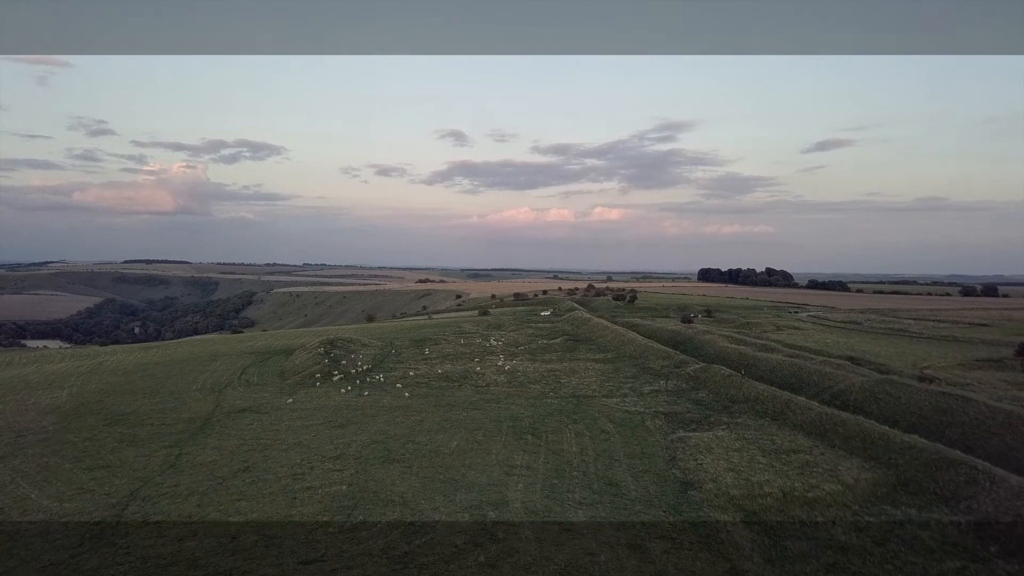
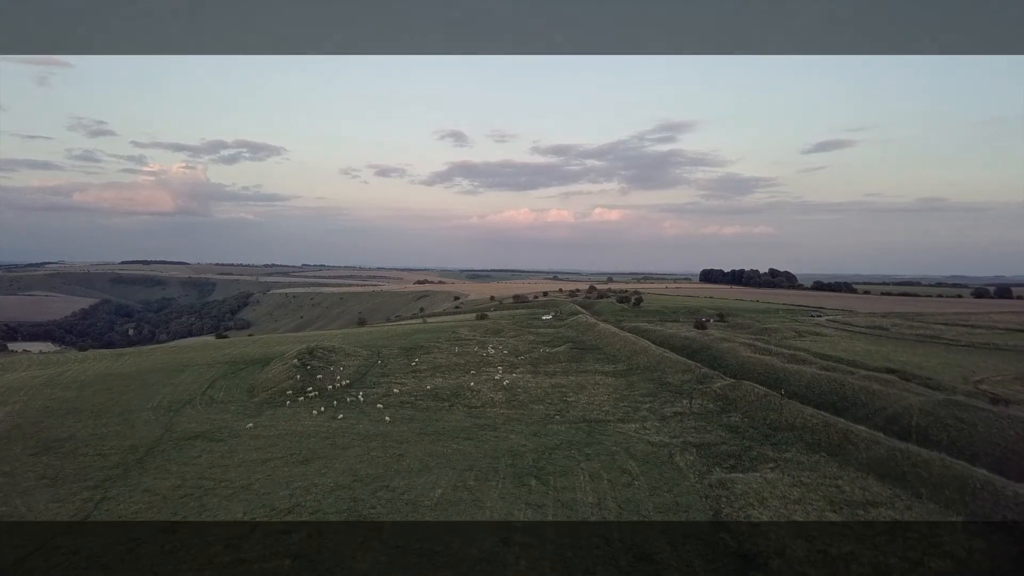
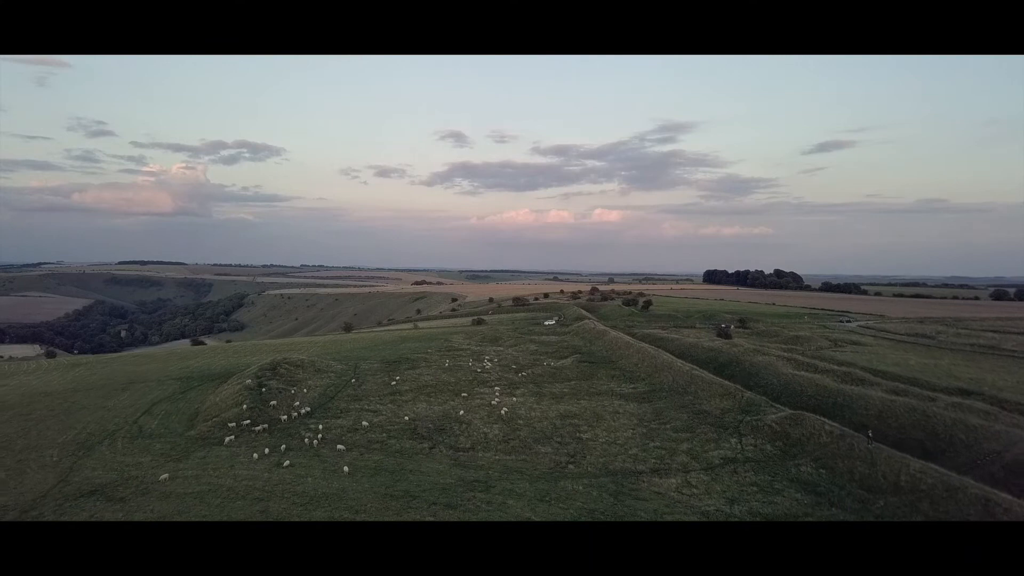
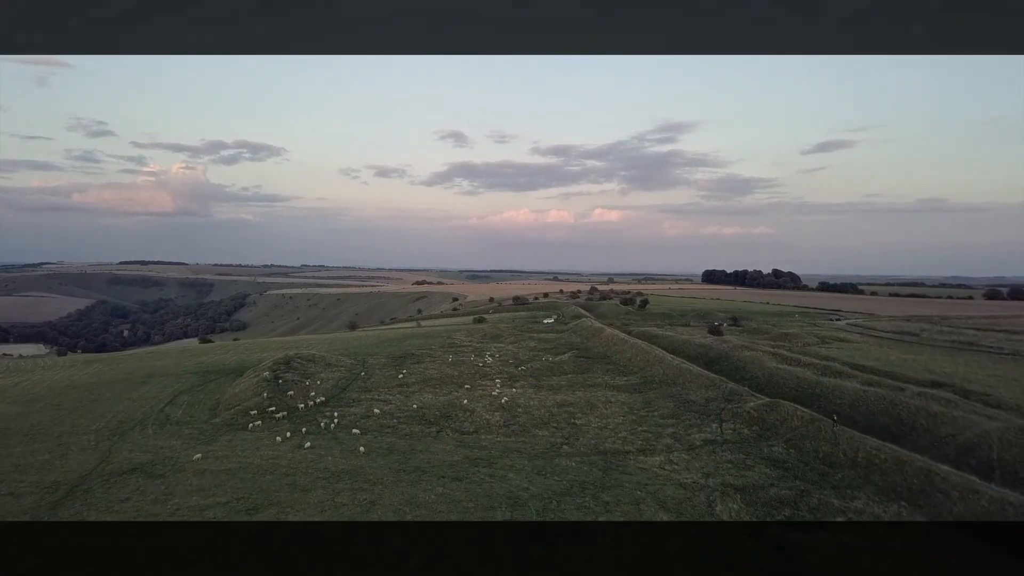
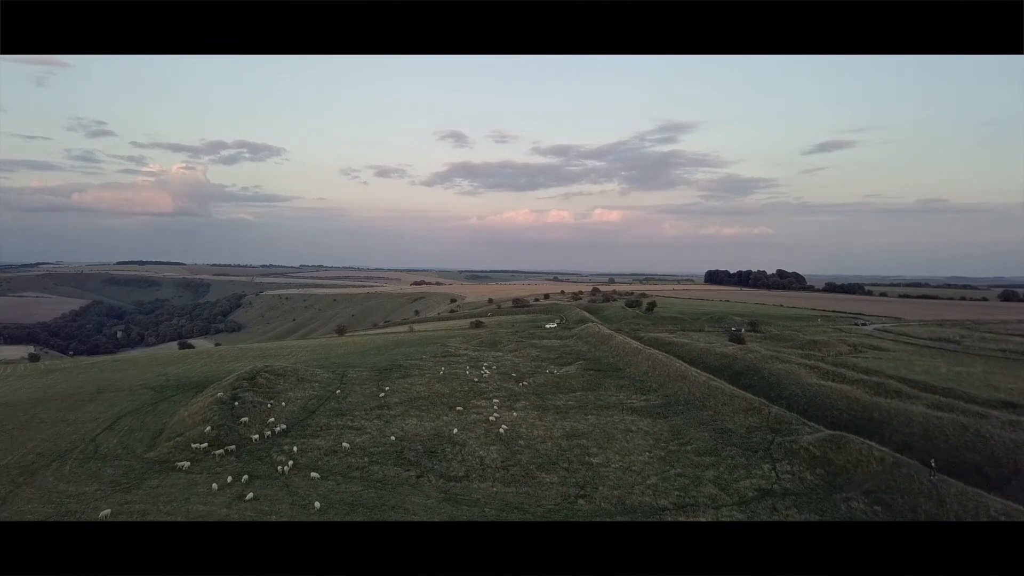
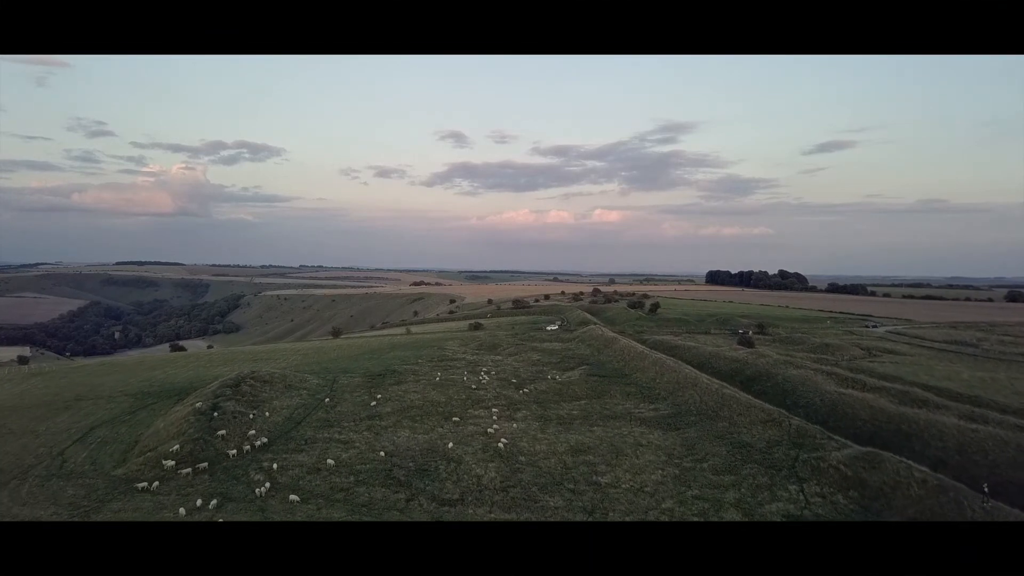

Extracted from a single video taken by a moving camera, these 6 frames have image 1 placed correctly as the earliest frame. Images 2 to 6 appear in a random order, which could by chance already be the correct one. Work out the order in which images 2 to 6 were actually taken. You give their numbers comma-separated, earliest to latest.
2, 4, 3, 5, 6
